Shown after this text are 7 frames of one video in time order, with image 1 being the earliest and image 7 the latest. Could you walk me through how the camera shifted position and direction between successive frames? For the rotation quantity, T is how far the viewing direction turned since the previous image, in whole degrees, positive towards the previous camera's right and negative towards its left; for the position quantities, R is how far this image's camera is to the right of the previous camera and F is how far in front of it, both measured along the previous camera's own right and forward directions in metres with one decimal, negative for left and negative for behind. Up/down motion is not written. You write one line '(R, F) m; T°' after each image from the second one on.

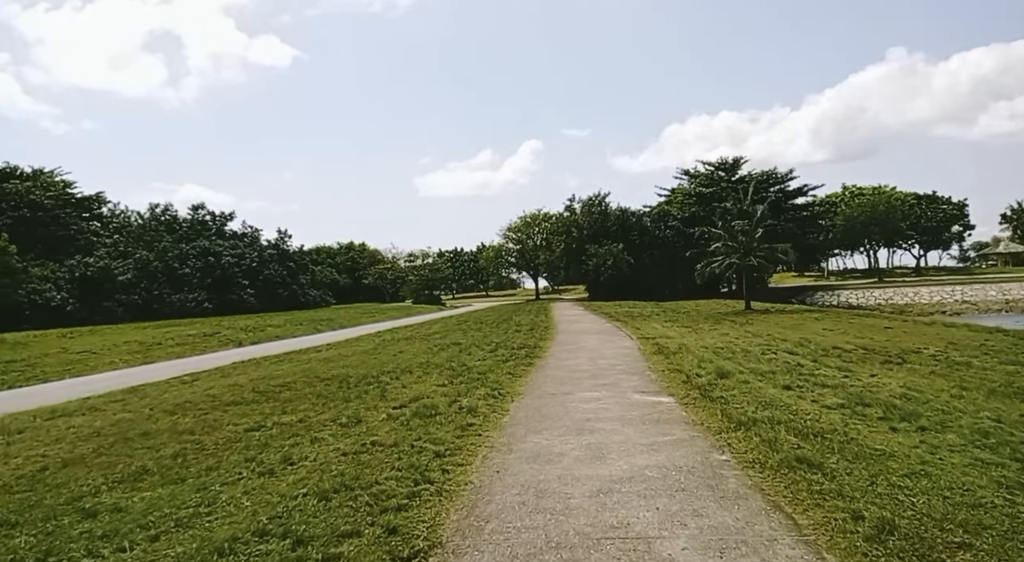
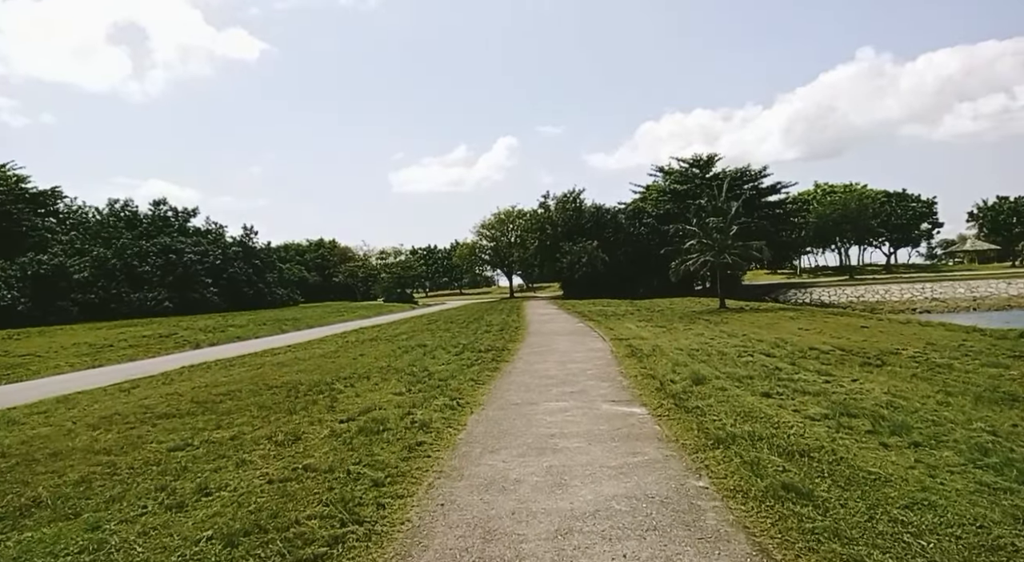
(+0.2, +0.7) m; +2°
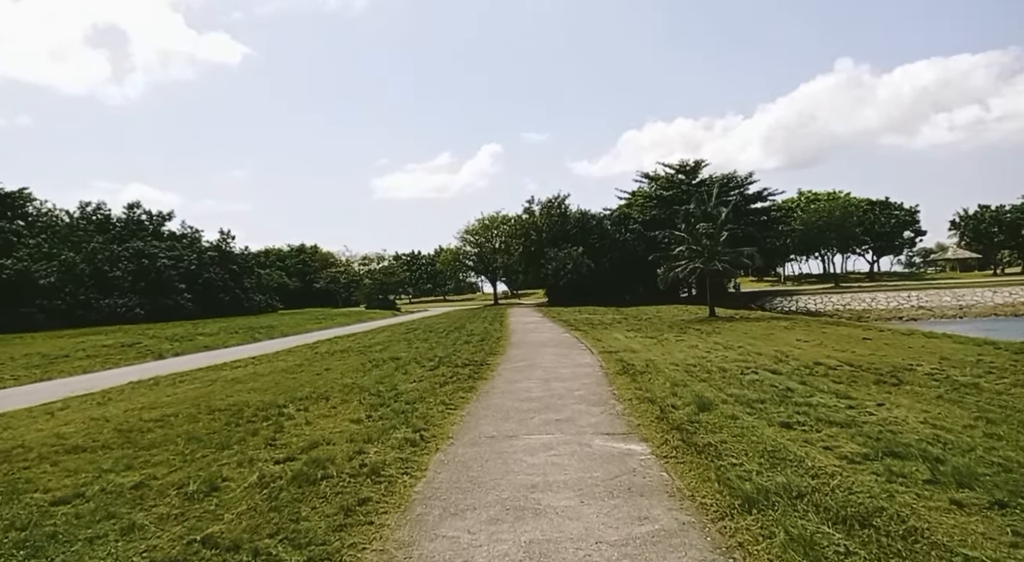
(+0.1, +1.3) m; +1°
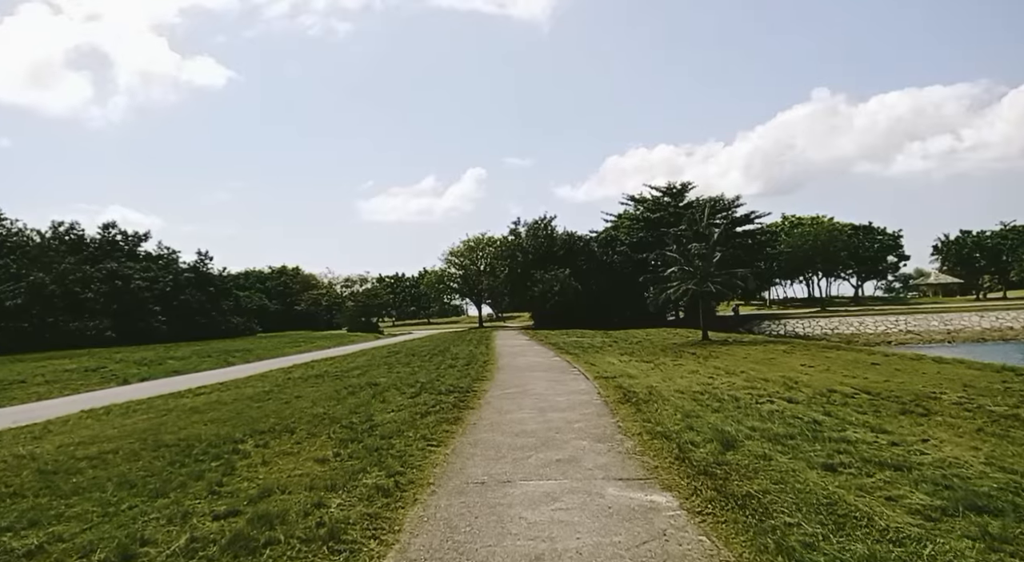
(-0.1, +1.1) m; +1°
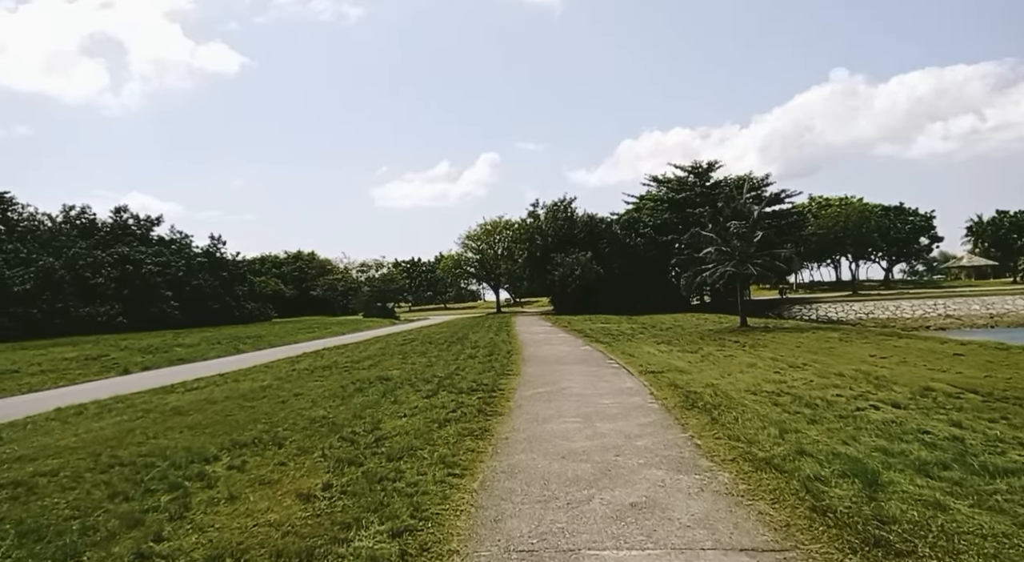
(-0.3, +1.9) m; -1°
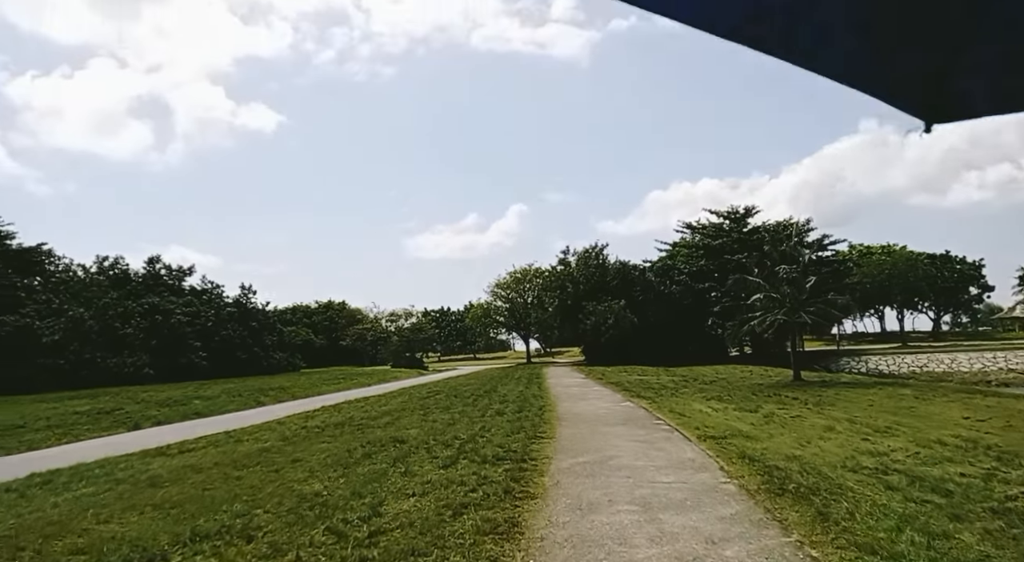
(-0.1, +1.6) m; -3°
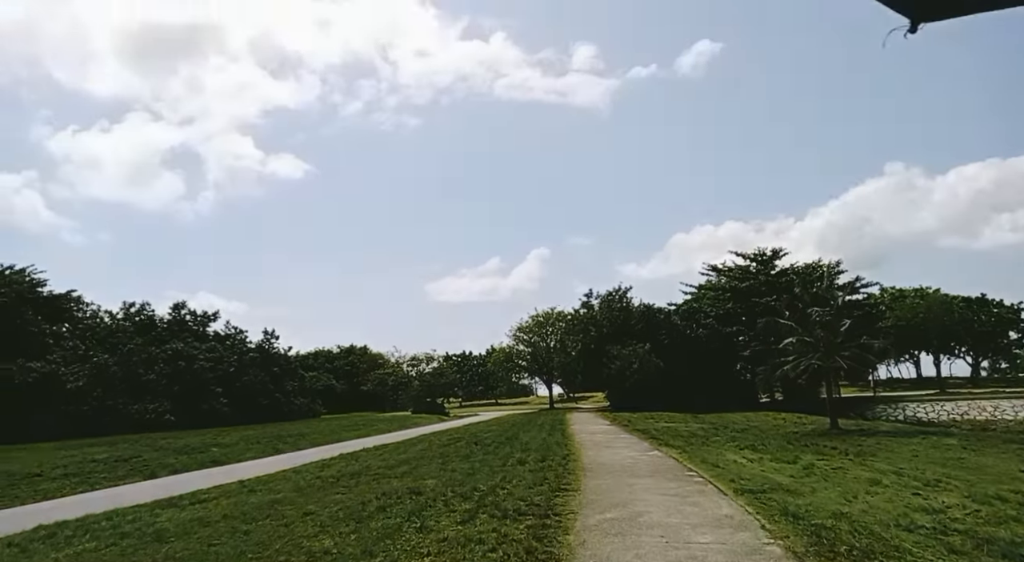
(0.0, +0.4) m; -2°
